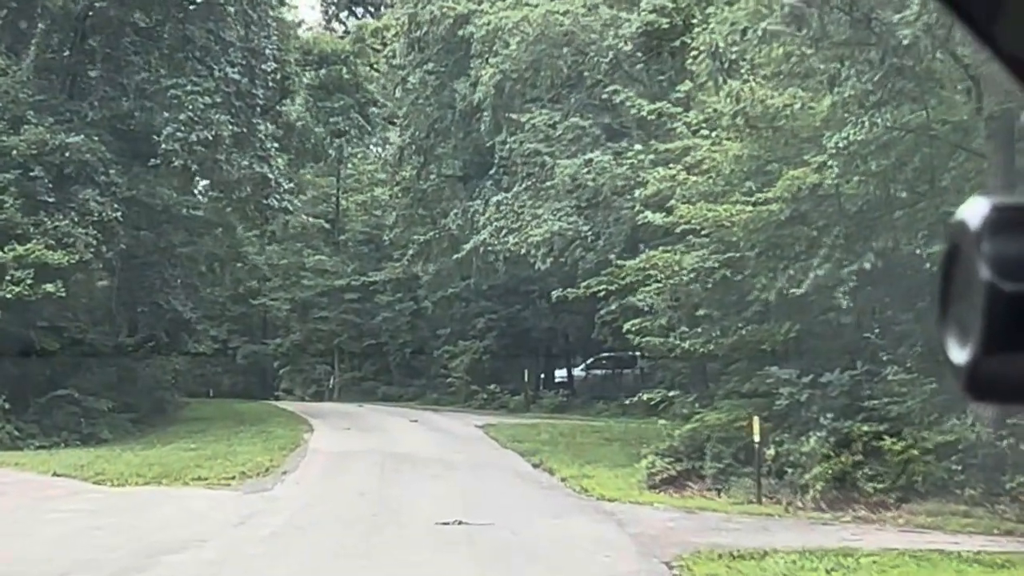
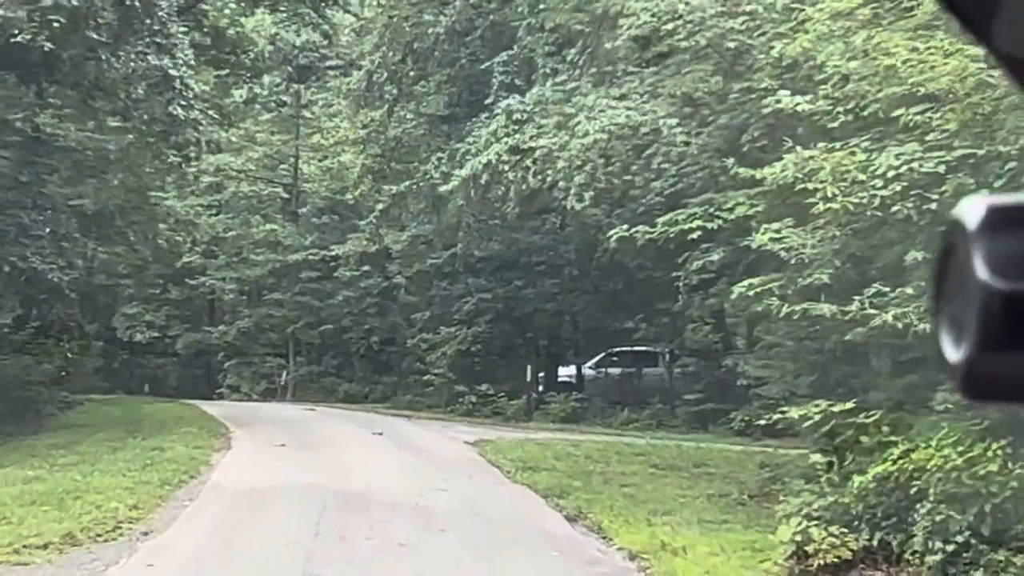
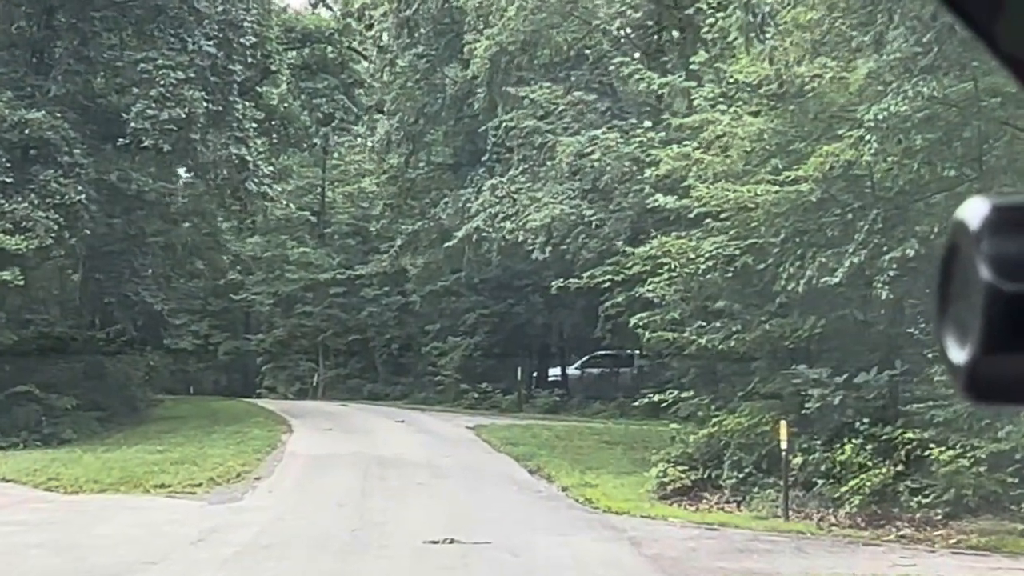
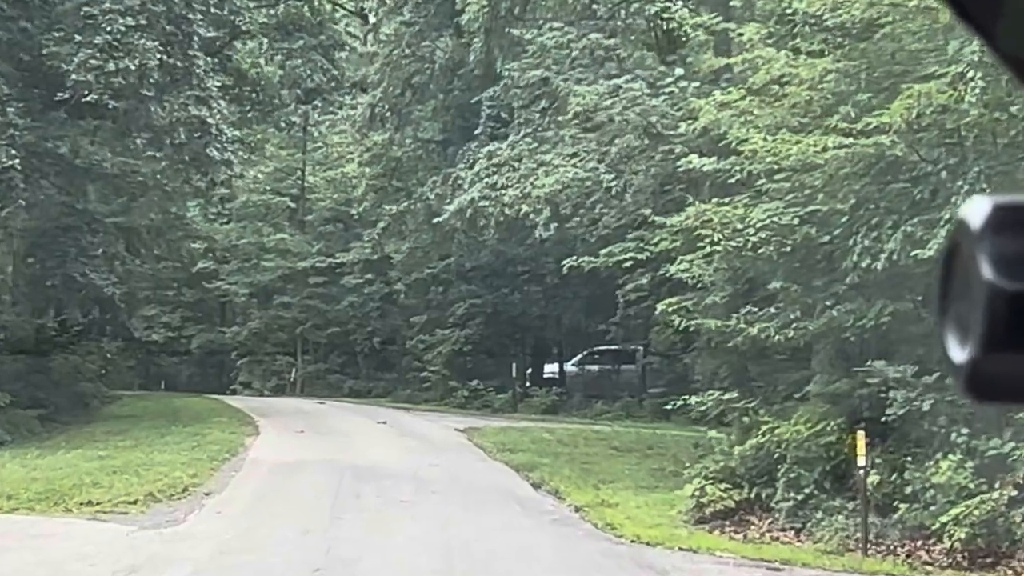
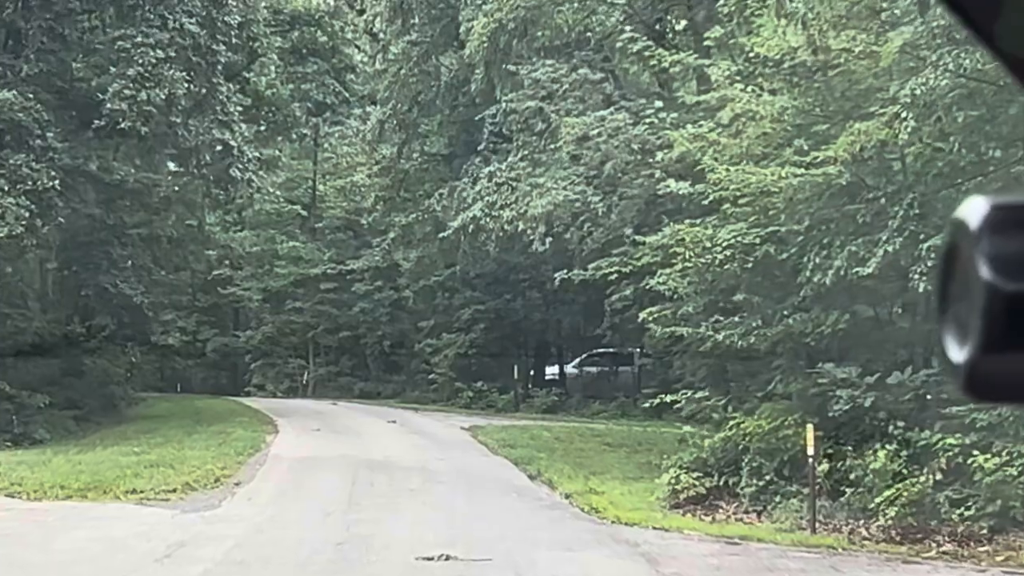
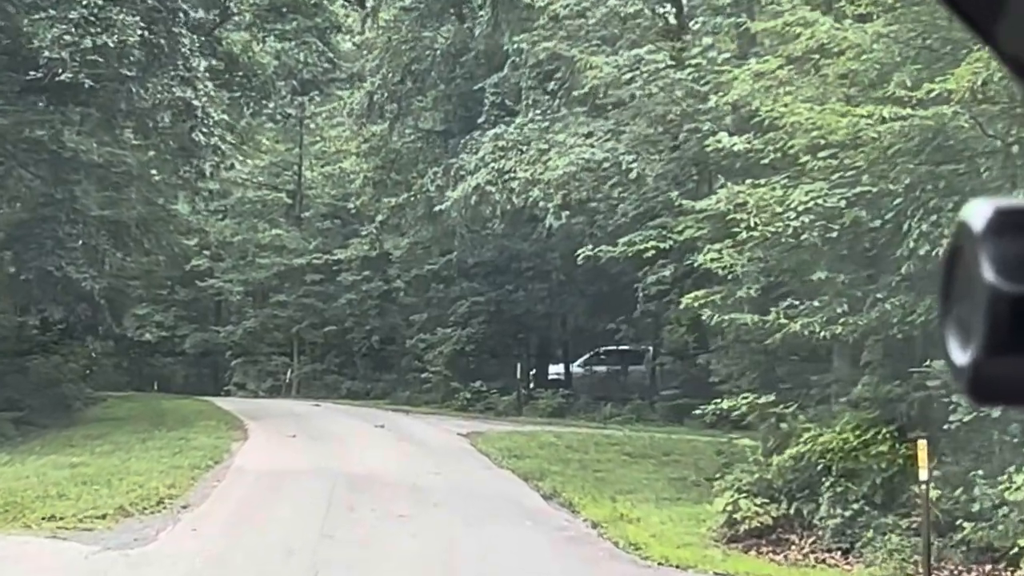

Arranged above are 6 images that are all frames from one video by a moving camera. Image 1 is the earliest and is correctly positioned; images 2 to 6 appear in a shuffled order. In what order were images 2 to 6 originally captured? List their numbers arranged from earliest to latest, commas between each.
3, 5, 4, 6, 2
